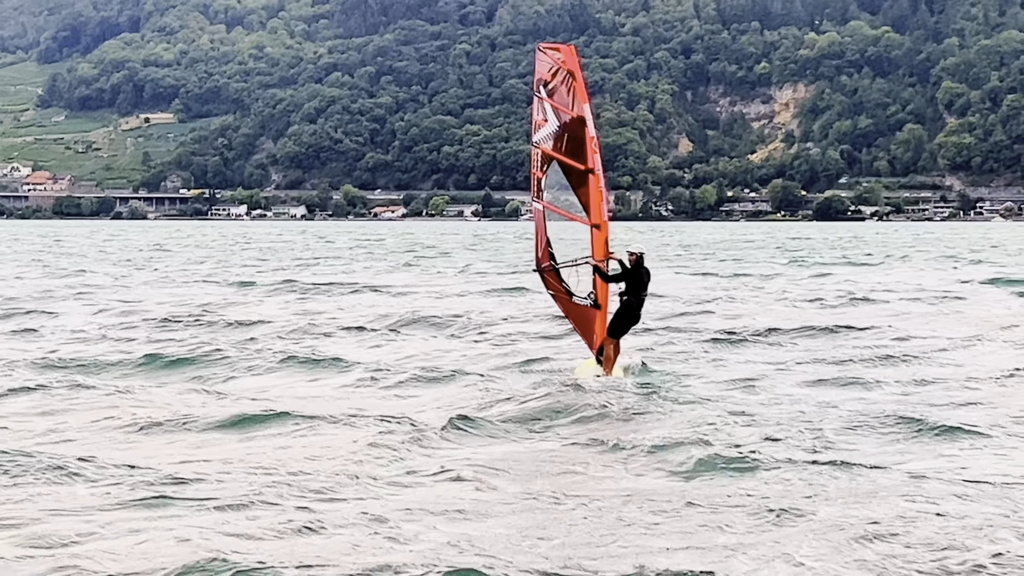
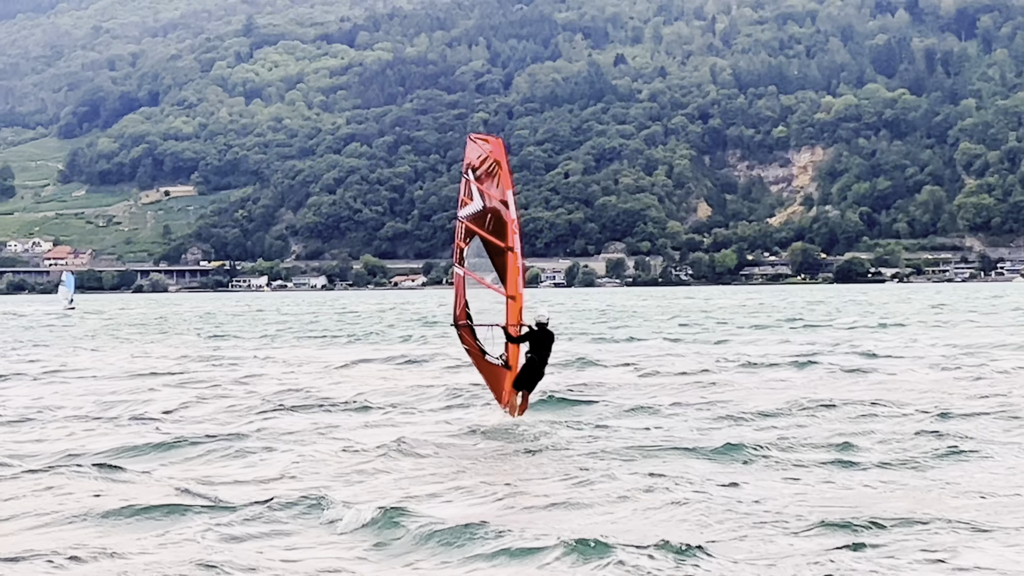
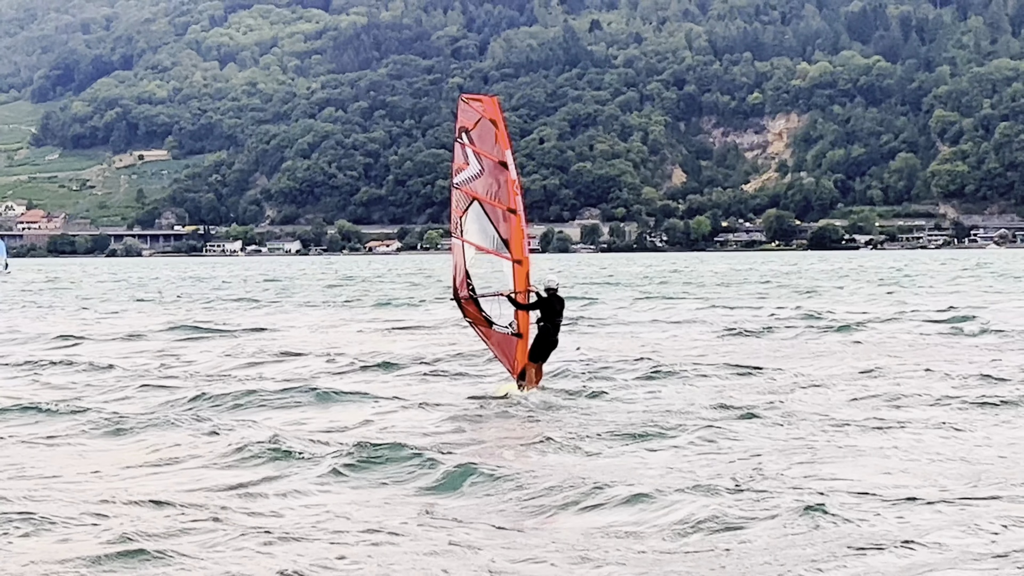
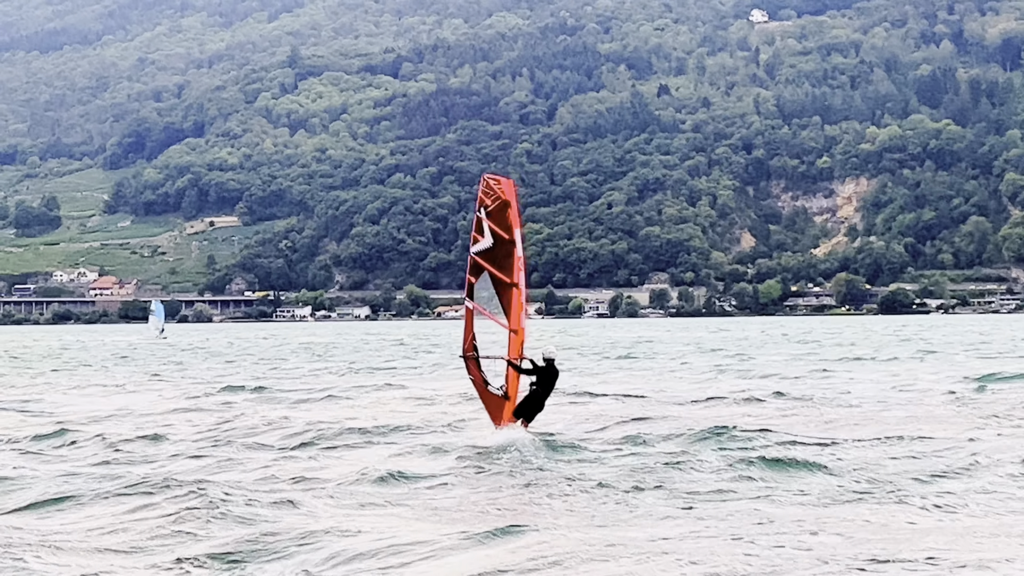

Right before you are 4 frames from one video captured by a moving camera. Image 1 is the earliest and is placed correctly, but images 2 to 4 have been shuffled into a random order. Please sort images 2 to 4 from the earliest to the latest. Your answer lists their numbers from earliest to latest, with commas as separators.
3, 2, 4
